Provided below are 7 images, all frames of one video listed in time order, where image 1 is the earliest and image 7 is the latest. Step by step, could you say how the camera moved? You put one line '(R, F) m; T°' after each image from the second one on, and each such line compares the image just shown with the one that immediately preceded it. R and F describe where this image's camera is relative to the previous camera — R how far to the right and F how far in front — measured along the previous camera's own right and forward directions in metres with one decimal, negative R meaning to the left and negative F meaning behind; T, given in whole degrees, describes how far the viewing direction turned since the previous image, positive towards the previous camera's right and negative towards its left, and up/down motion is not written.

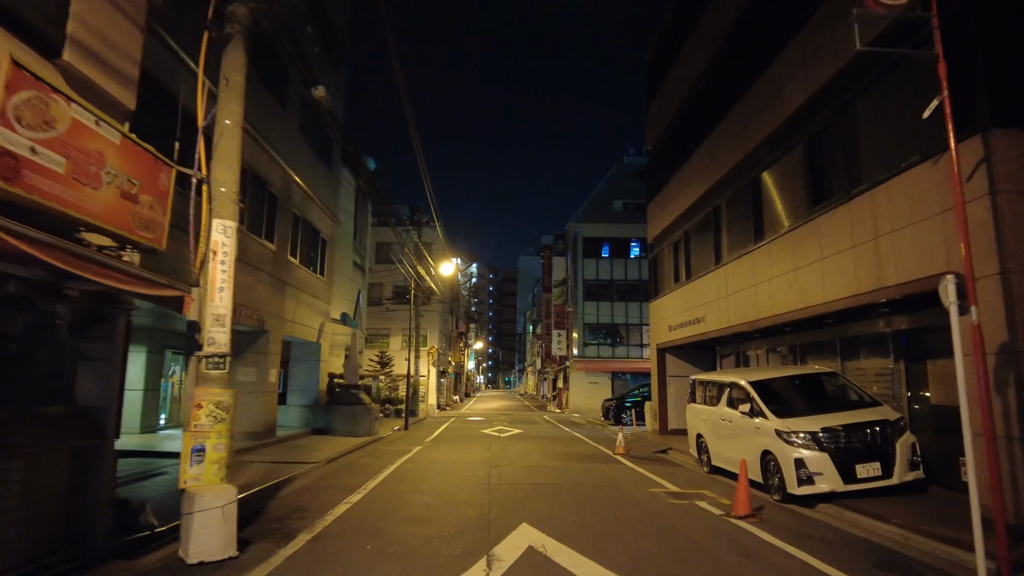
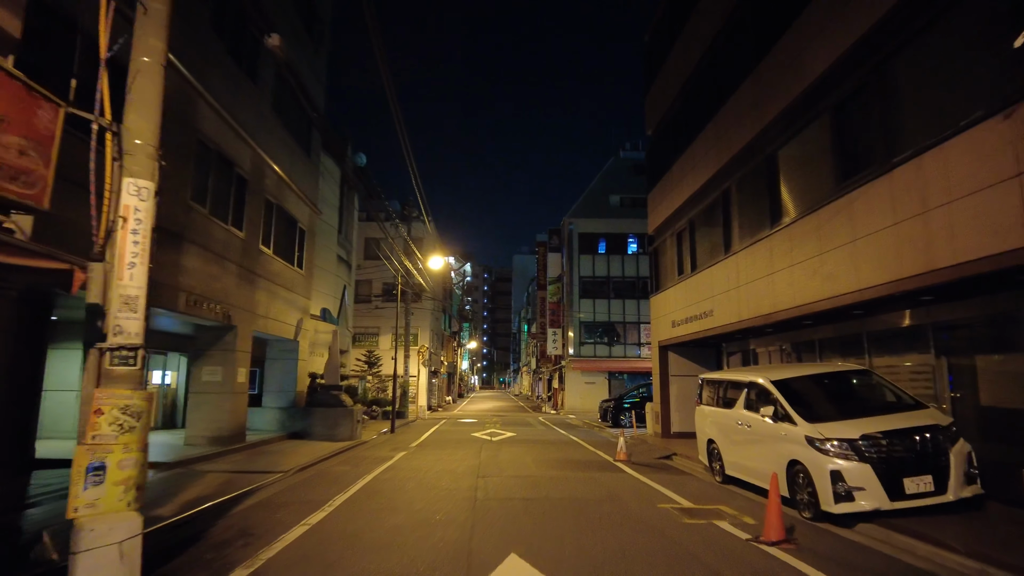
(+0.1, +1.3) m; 0°
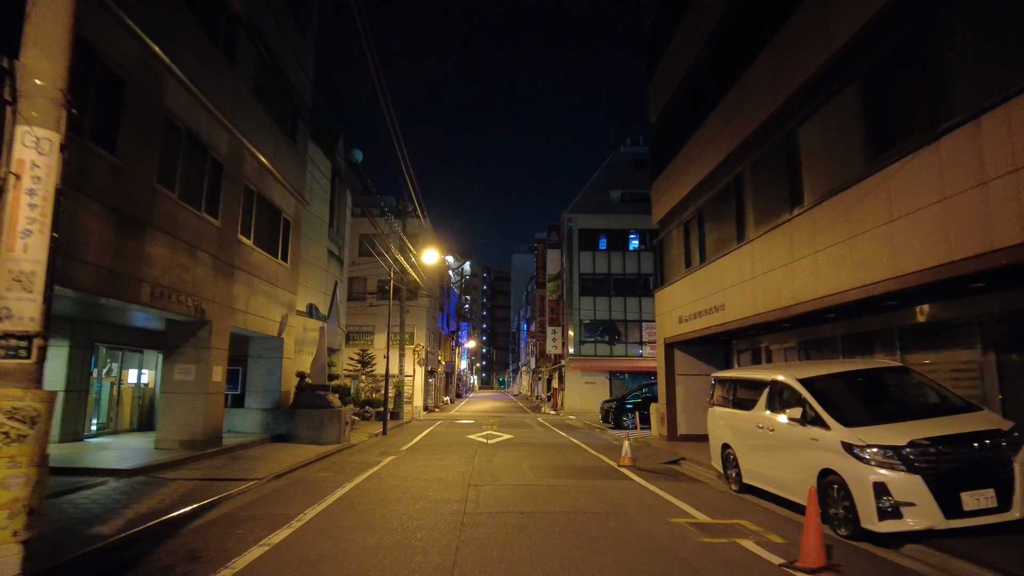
(+0.1, +1.0) m; 0°
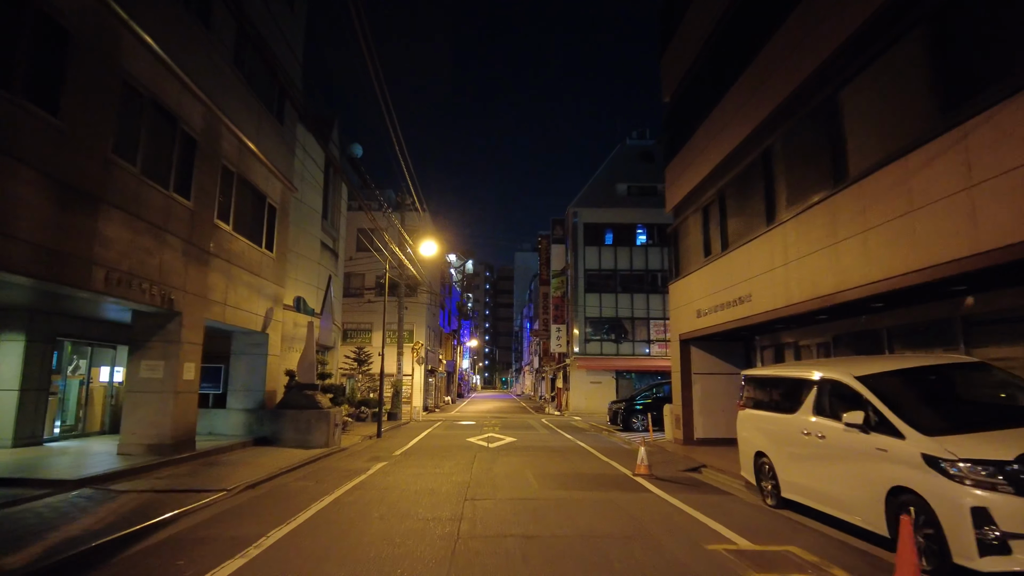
(0.0, +1.3) m; 0°
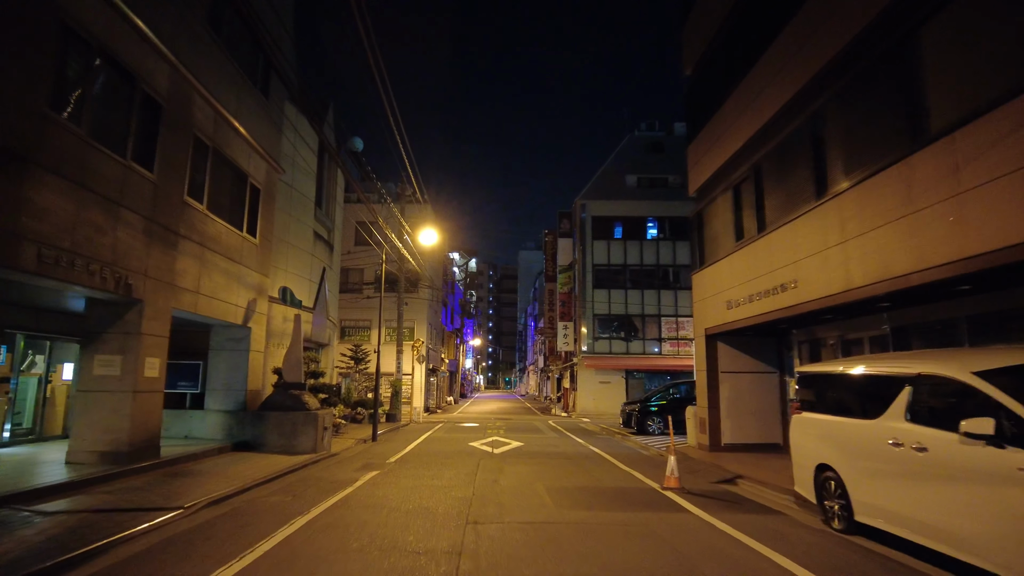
(-0.1, +1.6) m; 0°
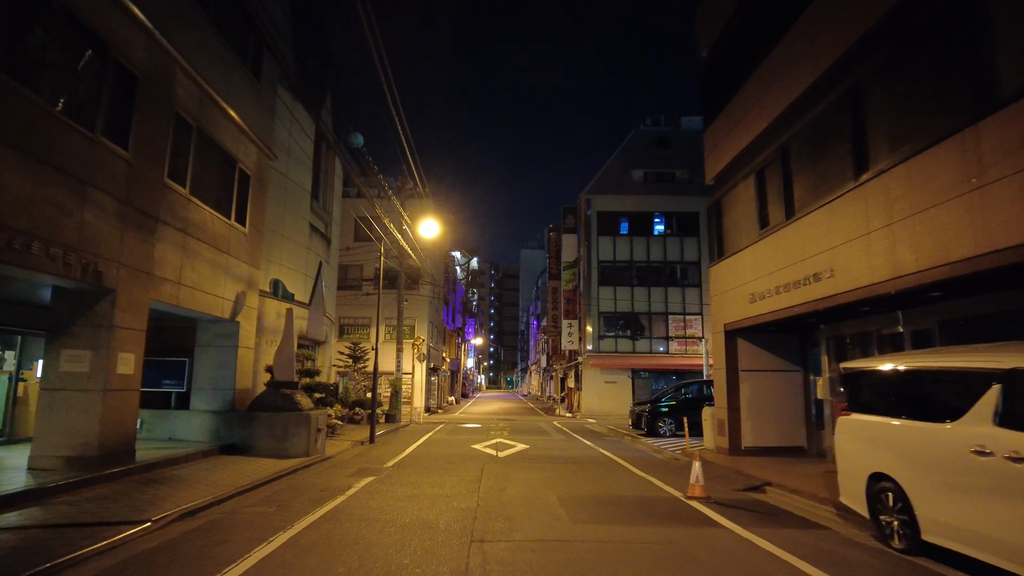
(-0.1, +0.9) m; 0°
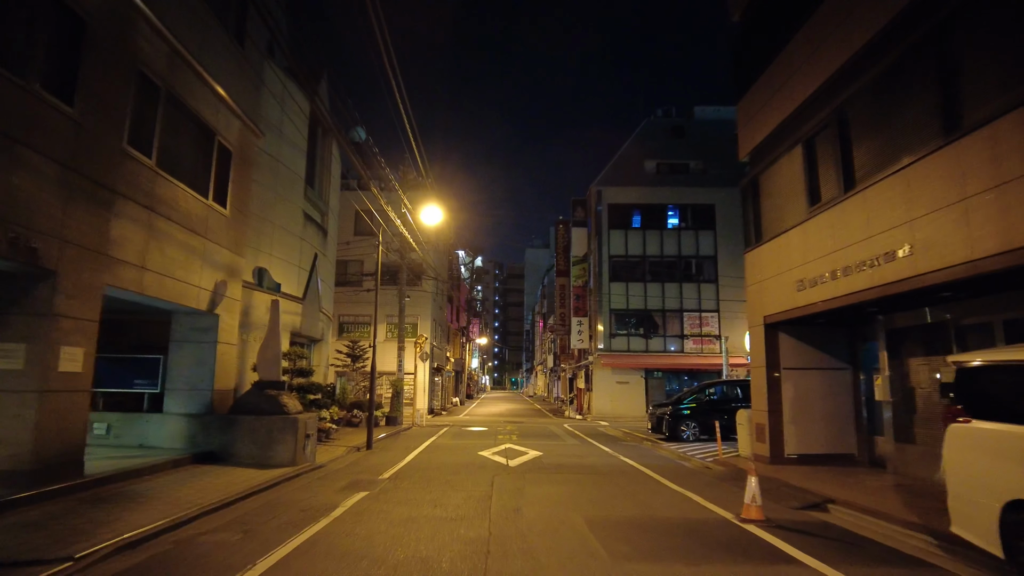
(-0.2, +1.6) m; 0°
